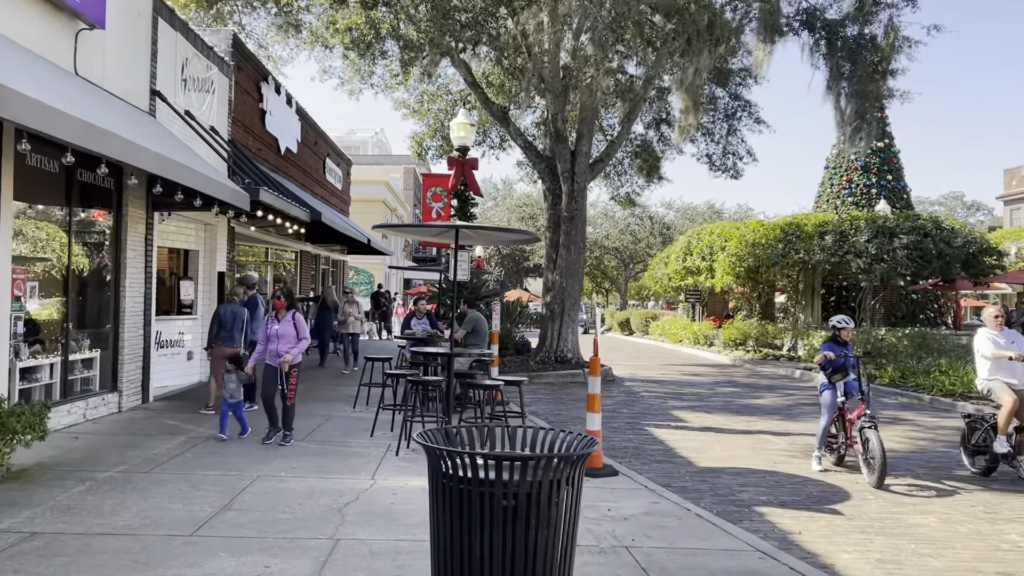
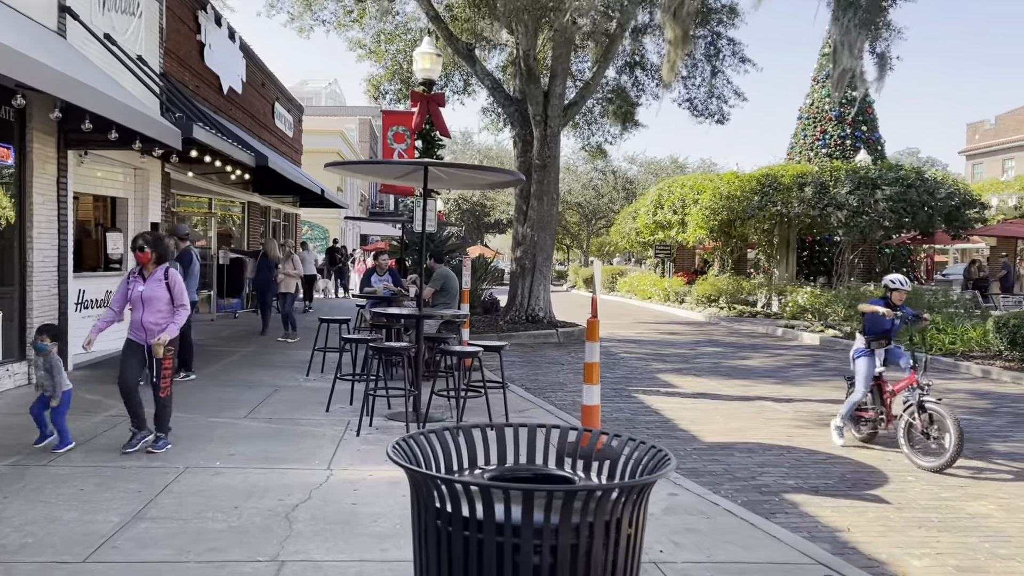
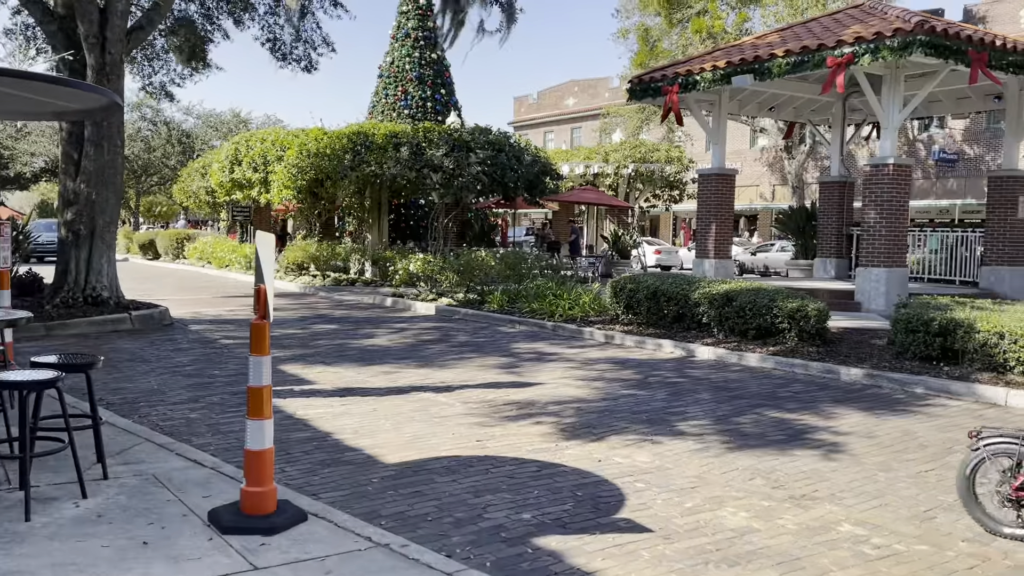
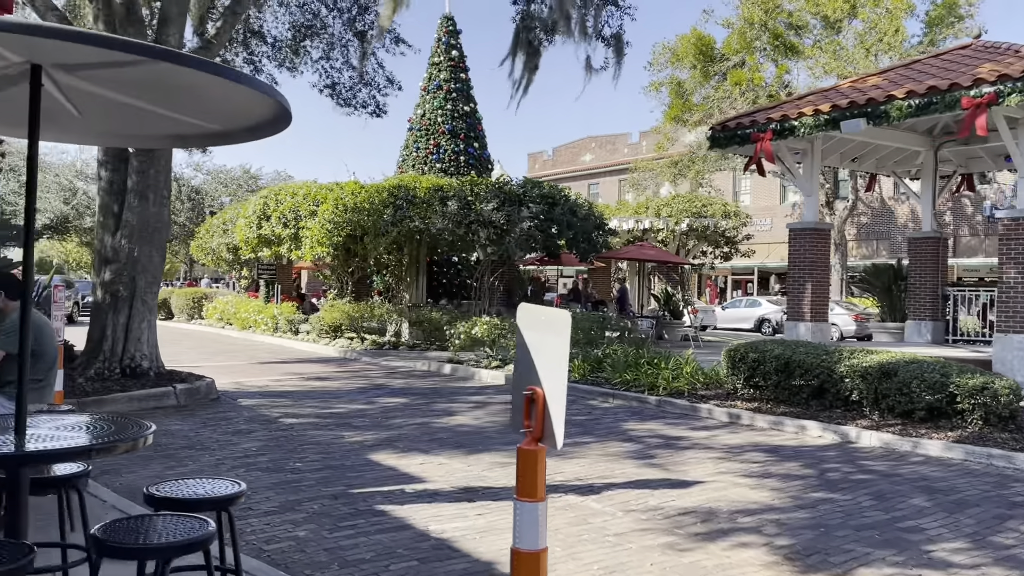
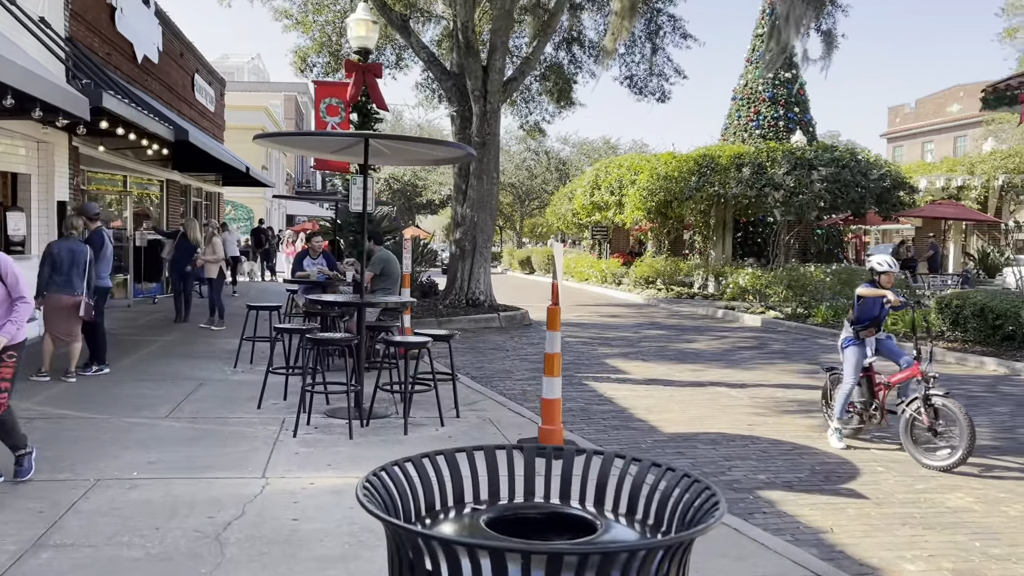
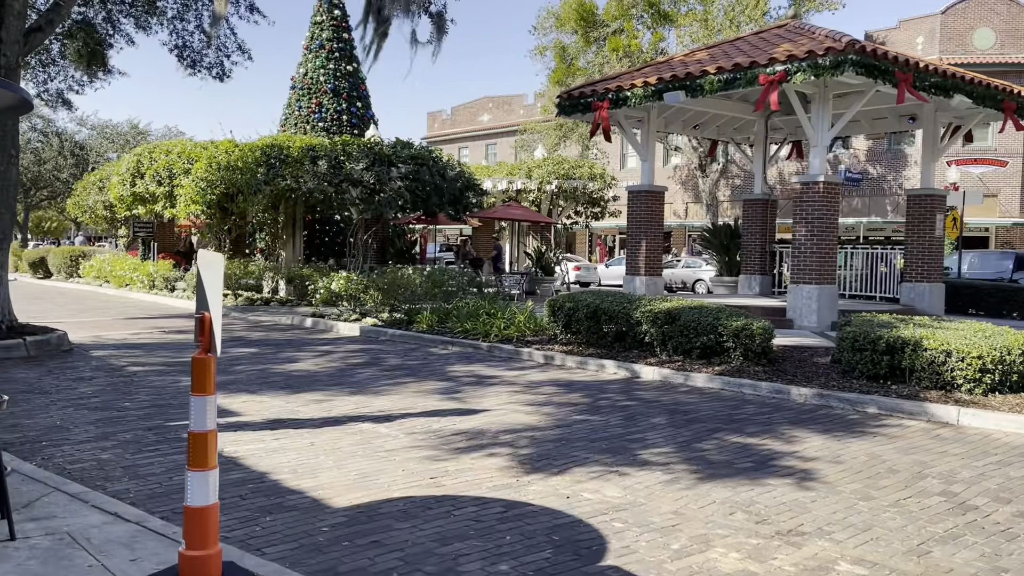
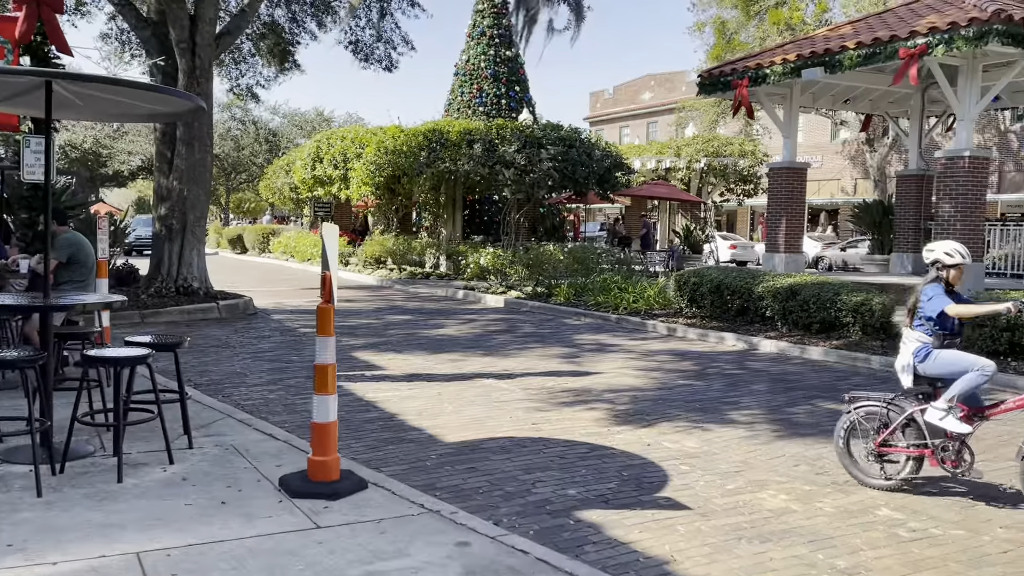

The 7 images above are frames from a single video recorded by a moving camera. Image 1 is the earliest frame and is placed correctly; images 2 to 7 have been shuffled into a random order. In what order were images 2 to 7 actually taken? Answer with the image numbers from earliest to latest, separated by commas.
2, 5, 7, 3, 6, 4
